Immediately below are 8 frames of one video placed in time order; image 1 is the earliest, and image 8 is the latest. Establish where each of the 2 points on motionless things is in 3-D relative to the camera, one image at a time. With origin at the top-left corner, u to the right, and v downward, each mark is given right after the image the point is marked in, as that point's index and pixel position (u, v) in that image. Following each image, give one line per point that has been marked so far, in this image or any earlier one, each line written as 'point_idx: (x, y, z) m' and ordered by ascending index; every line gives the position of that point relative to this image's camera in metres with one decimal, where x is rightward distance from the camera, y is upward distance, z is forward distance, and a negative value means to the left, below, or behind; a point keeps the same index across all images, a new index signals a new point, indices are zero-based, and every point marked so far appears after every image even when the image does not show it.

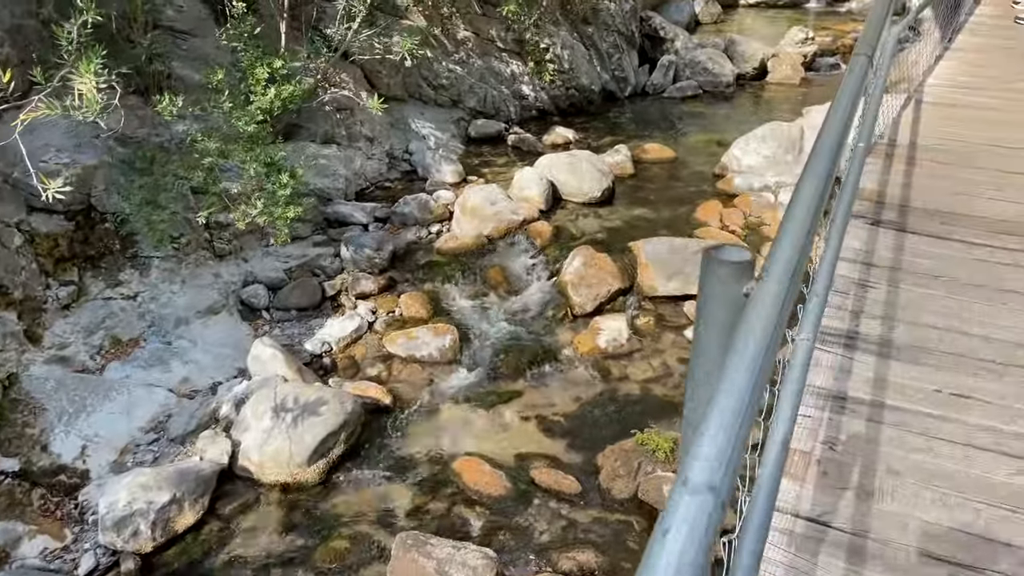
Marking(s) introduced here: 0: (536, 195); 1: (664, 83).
0: (+0.2, +0.9, +7.2) m
1: (+2.3, +3.0, +11.3) m
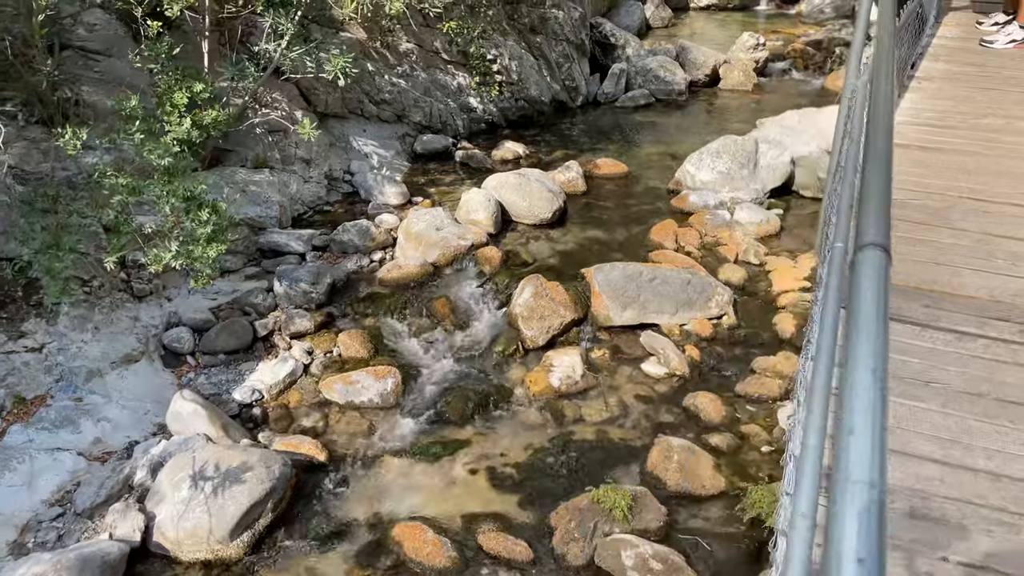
0: (-0.3, +0.6, +6.8) m
1: (+1.5, +2.9, +11.0) m
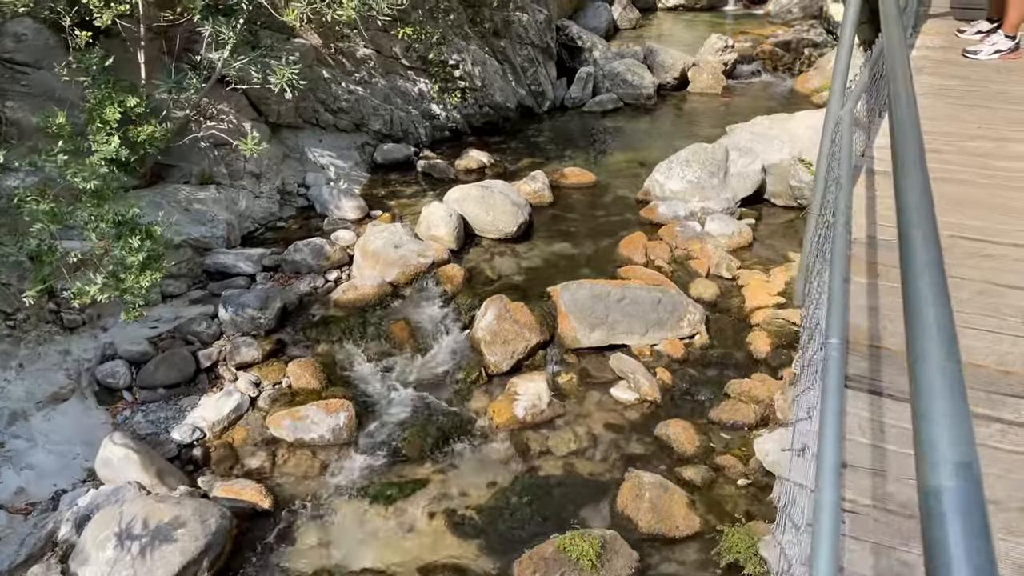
0: (-0.6, +0.5, +6.5) m
1: (+1.0, +2.7, +10.8) m
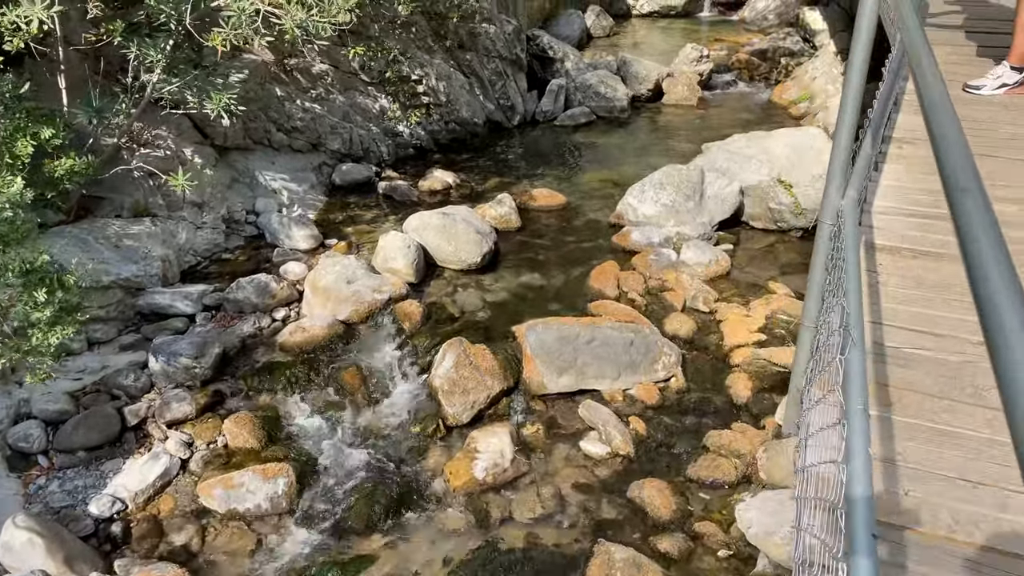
0: (-0.9, +0.2, +6.0) m
1: (+0.6, +2.4, +10.4) m
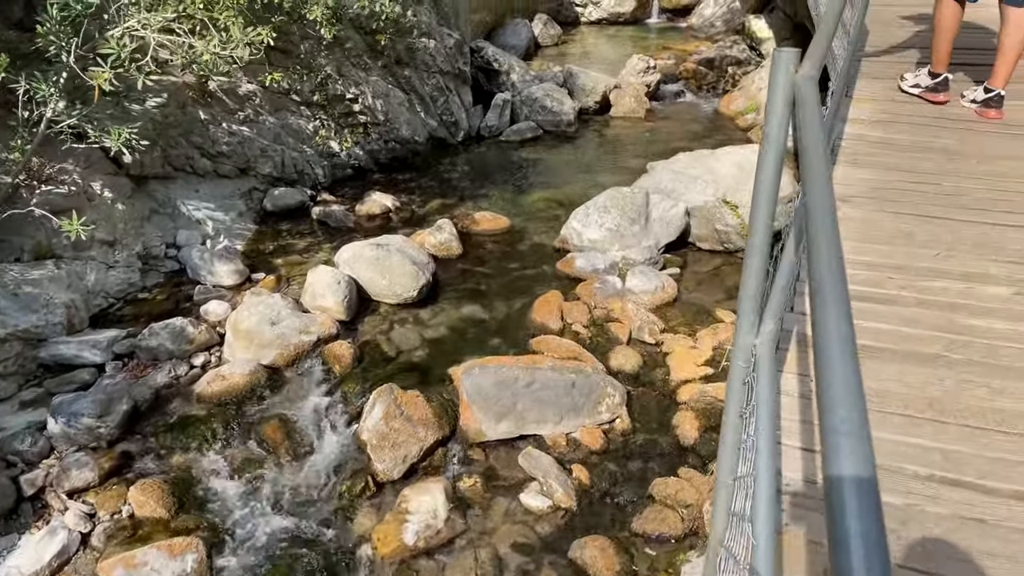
0: (-1.3, -0.1, +5.7) m
1: (-0.2, +2.2, +10.1) m
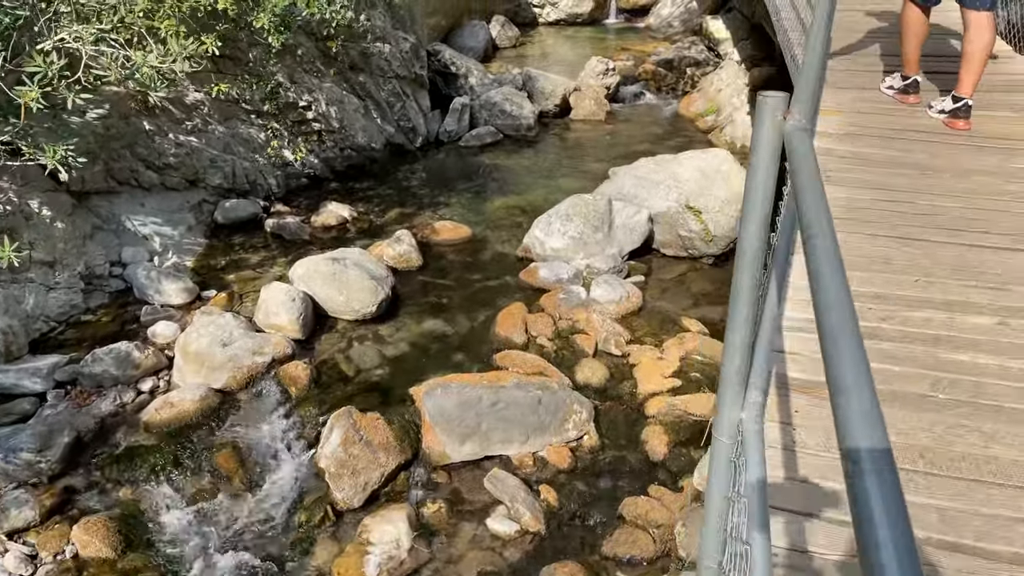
0: (-1.6, -0.2, +5.5) m
1: (-0.7, +2.1, +9.9) m
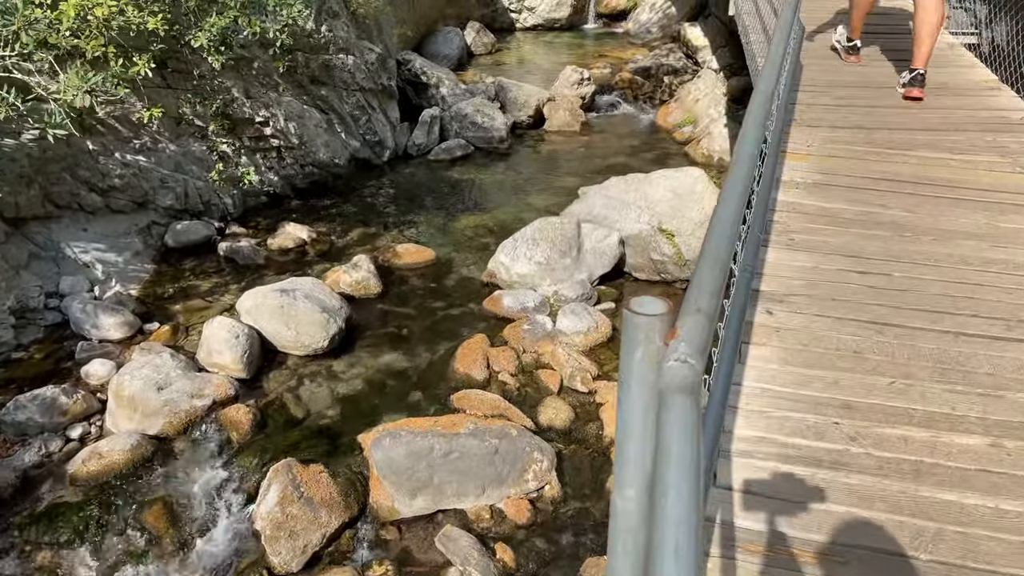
0: (-1.9, -0.5, +5.1) m
1: (-1.1, +1.8, +9.6) m
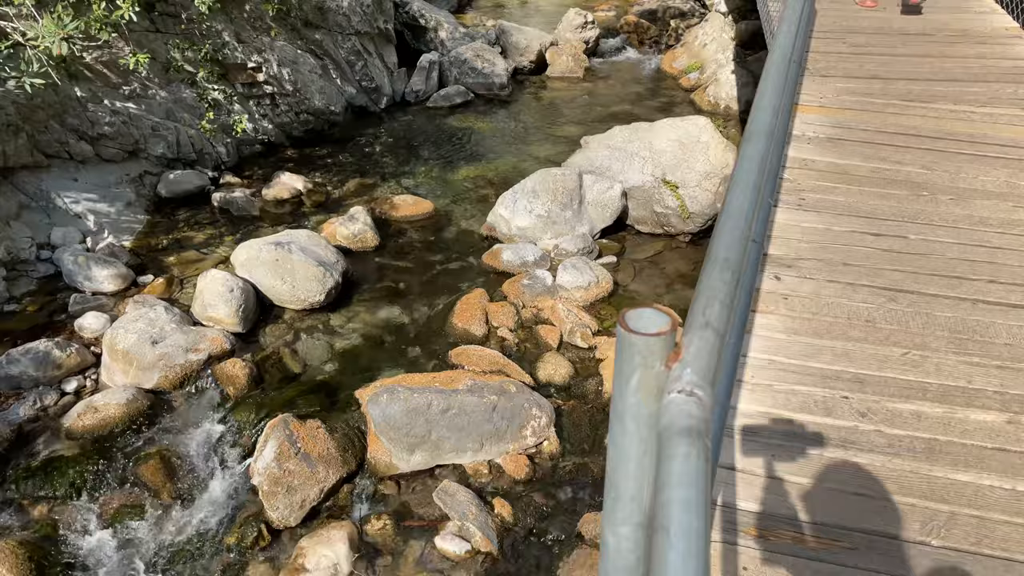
0: (-1.9, -0.2, +5.0) m
1: (-1.1, +2.4, +9.3) m
